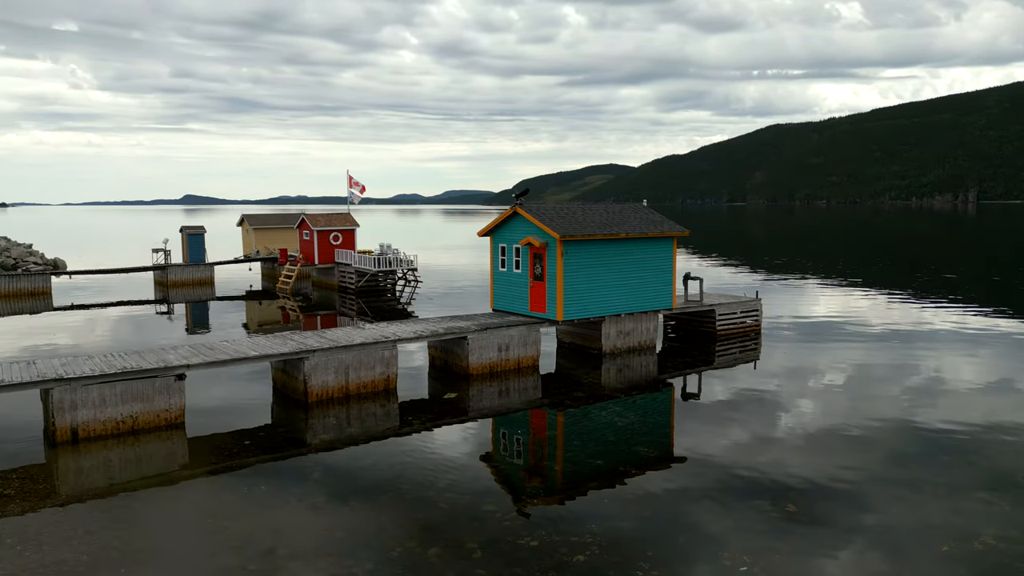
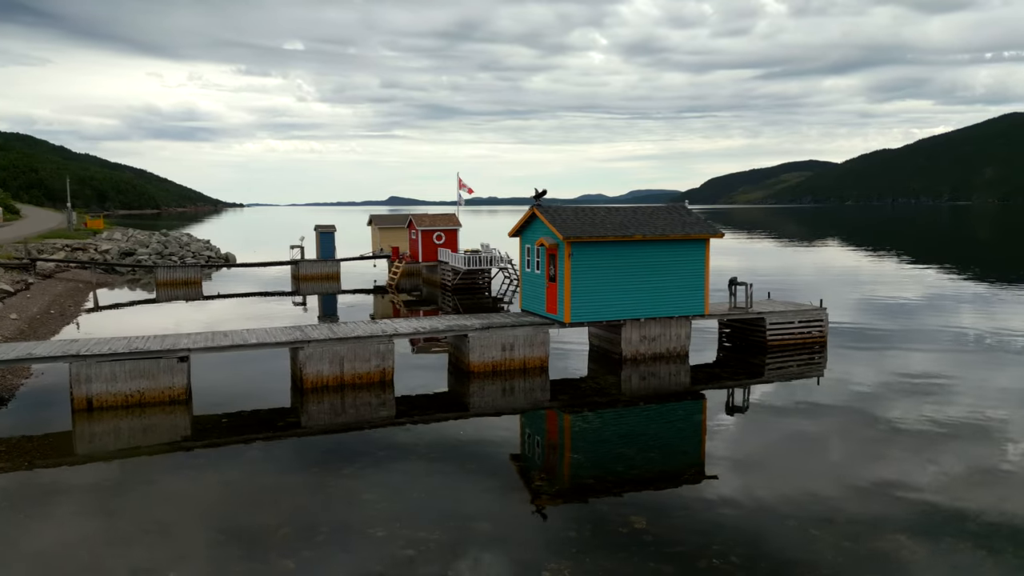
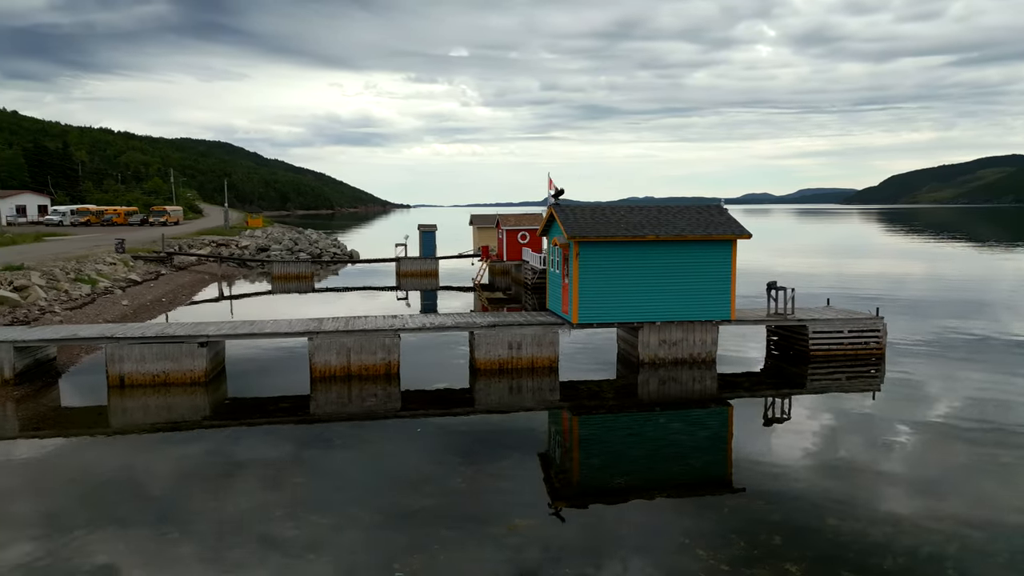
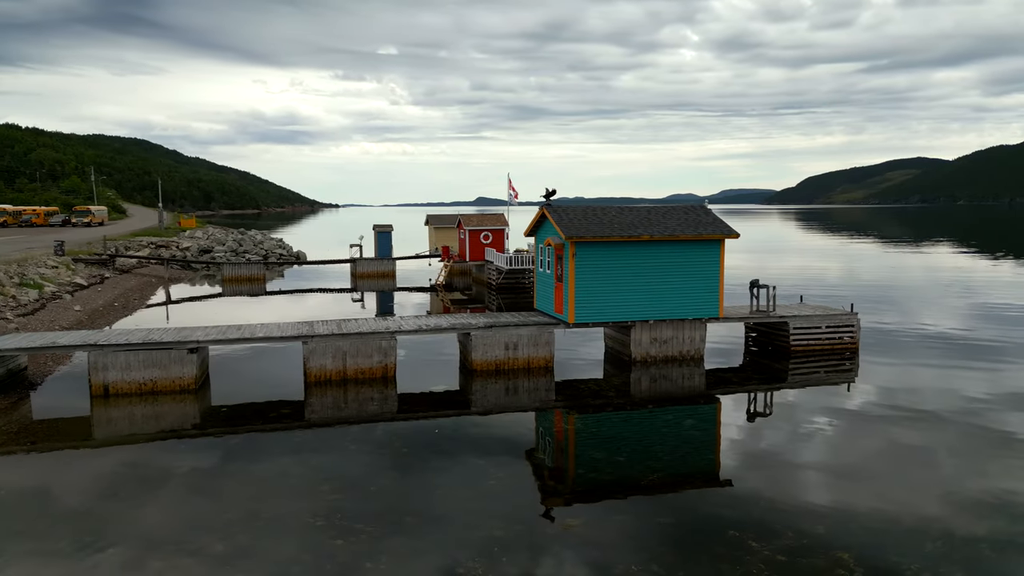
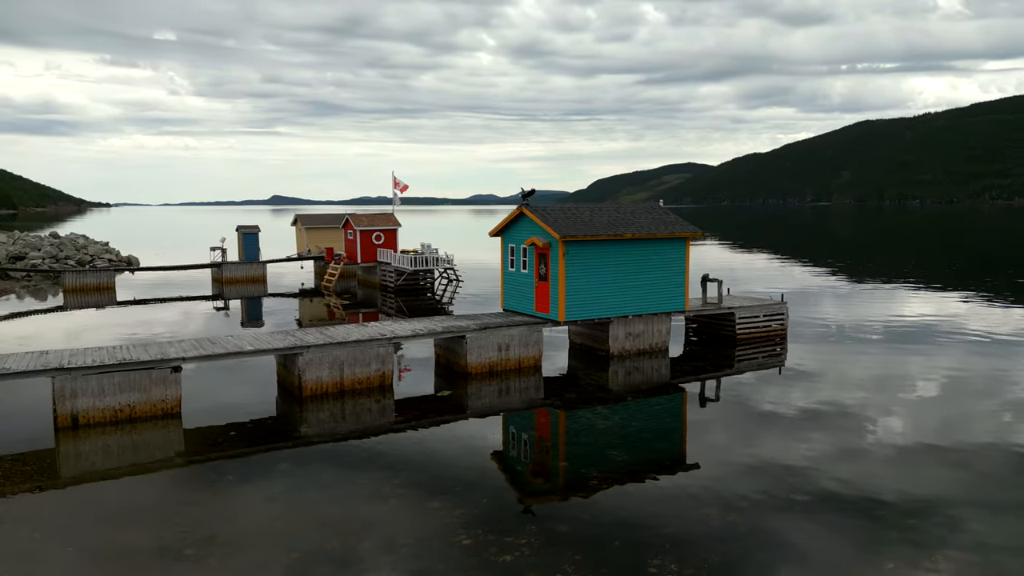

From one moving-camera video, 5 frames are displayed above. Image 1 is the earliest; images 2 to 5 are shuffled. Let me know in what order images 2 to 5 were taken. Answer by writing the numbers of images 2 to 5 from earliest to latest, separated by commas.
5, 2, 4, 3
